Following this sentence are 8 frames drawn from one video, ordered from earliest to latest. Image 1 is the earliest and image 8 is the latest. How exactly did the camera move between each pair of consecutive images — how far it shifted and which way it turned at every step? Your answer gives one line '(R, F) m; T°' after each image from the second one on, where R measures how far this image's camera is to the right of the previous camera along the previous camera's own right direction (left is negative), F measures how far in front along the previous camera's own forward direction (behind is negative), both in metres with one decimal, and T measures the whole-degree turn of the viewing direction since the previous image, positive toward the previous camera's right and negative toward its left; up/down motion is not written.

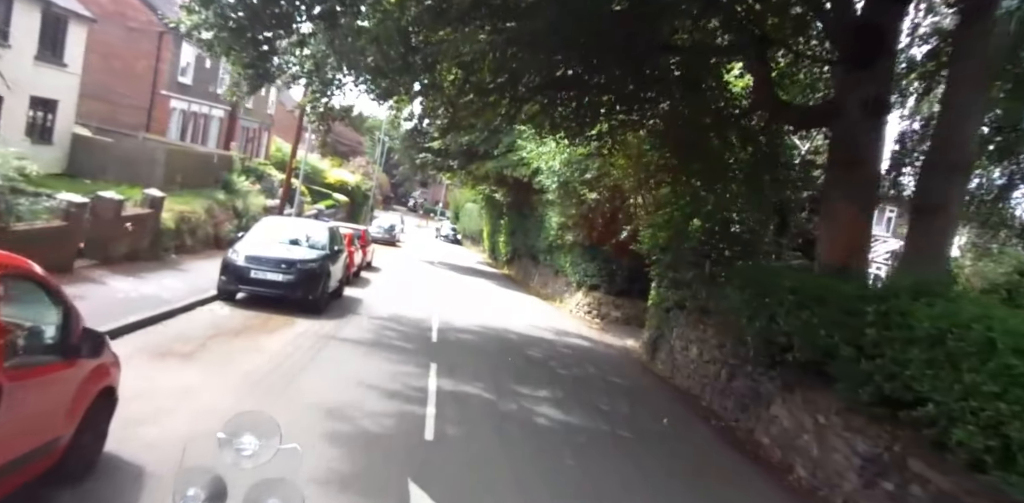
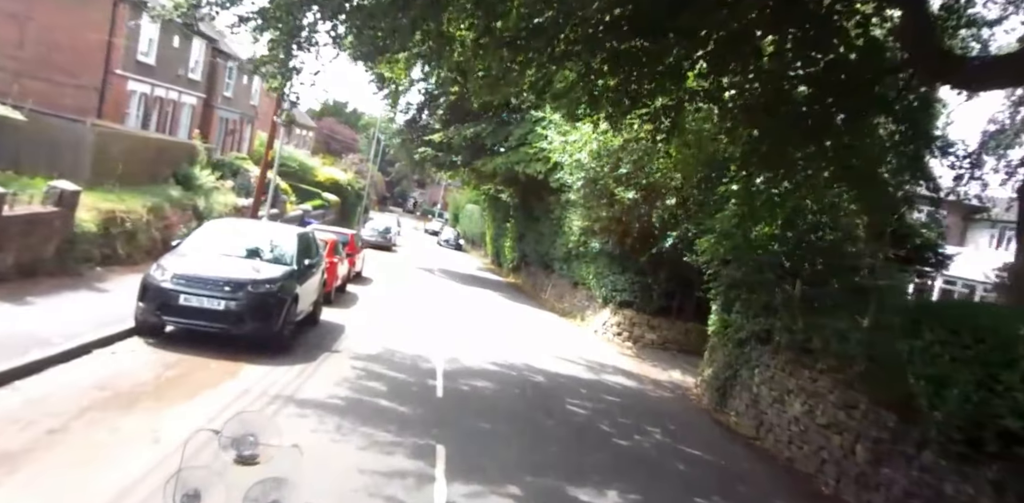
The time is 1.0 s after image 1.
(-0.5, +3.7) m; 0°
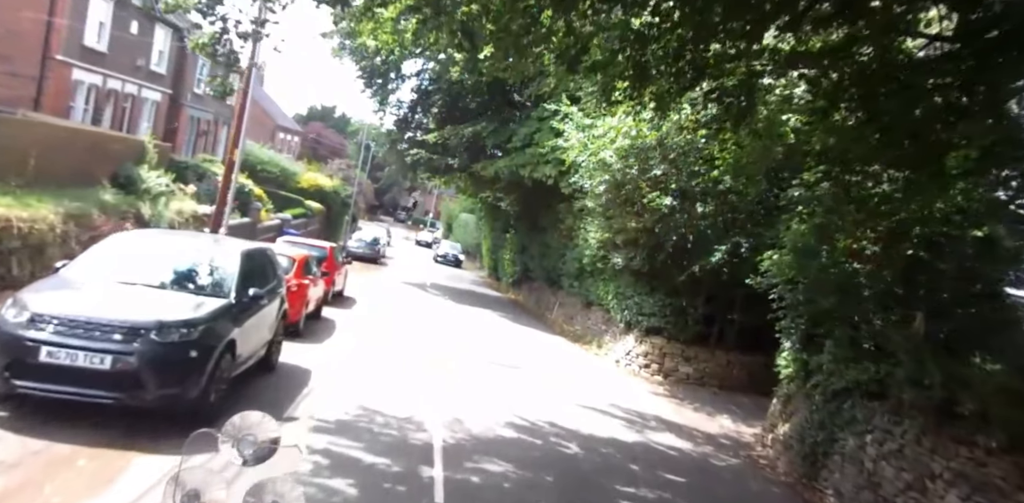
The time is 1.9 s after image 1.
(-0.4, +3.0) m; +1°
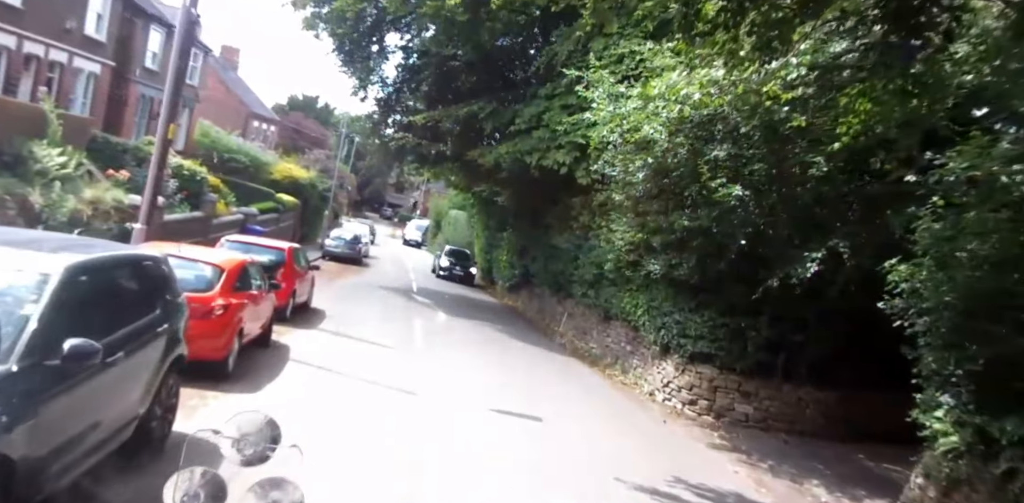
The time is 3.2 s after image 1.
(-0.4, +3.6) m; +1°
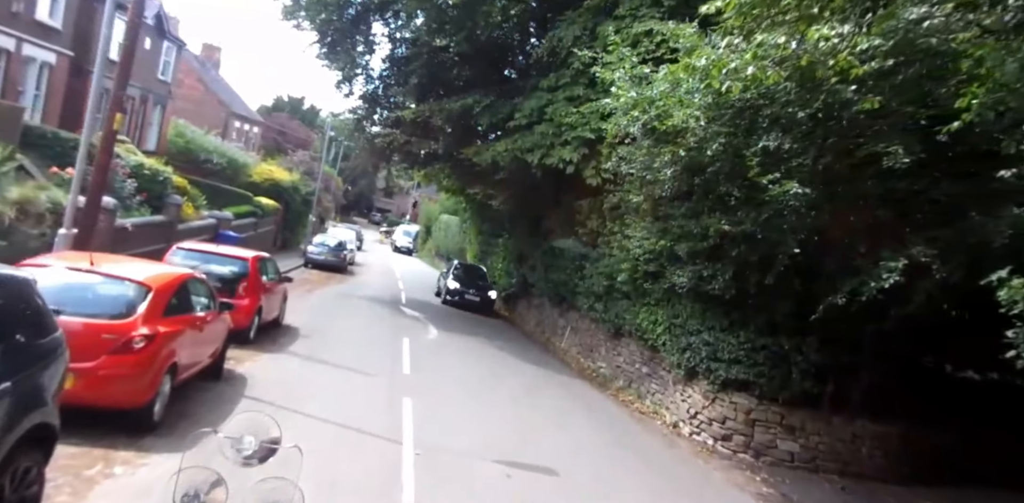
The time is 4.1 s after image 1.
(-0.2, +1.9) m; +1°
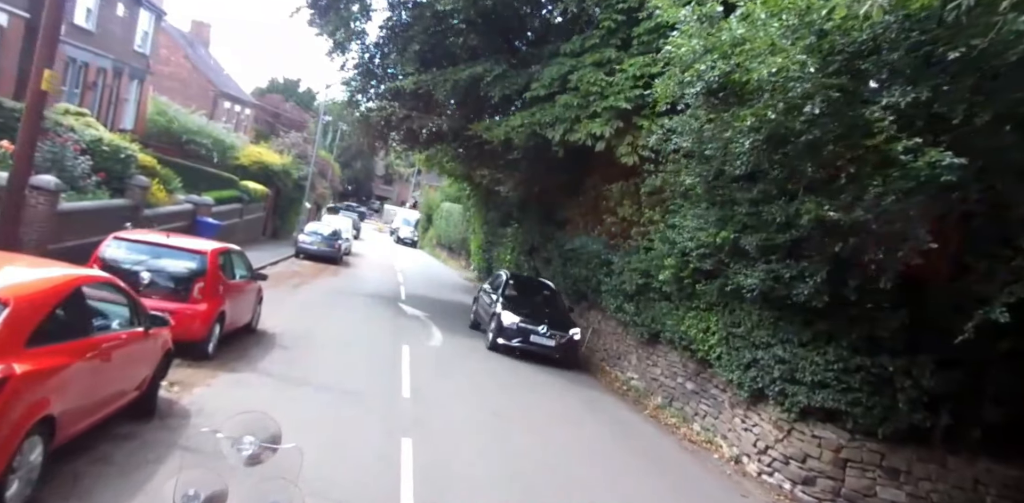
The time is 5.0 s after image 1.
(-0.3, +2.3) m; 0°
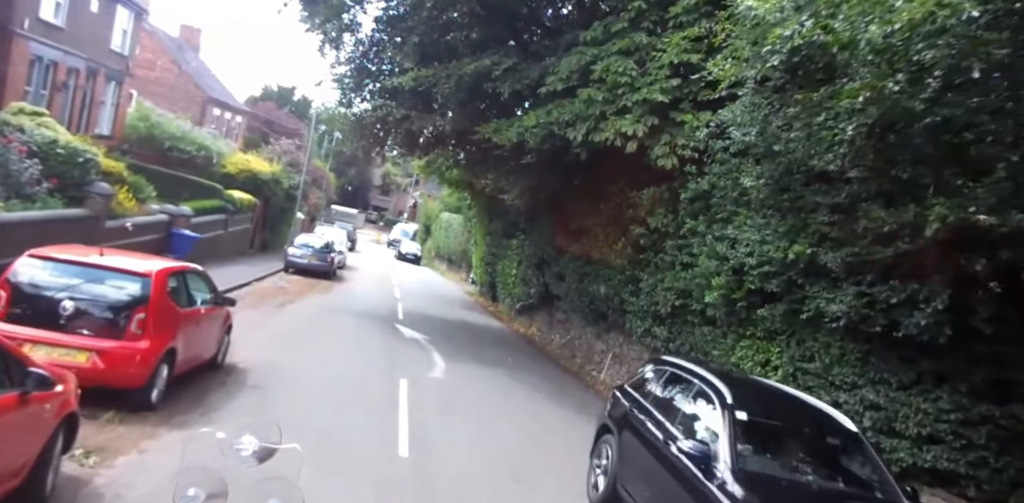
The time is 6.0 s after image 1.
(-0.3, +1.8) m; 0°
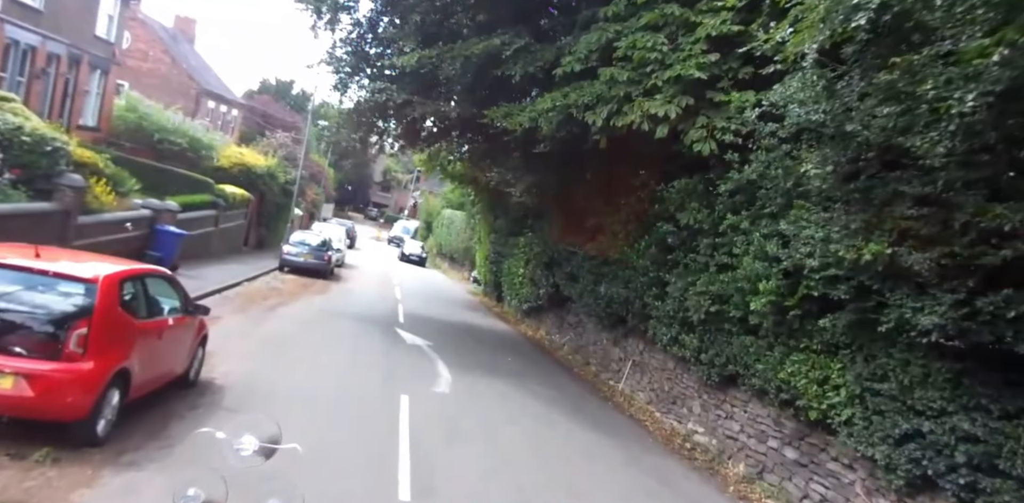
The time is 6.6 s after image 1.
(-0.2, +1.2) m; 0°
